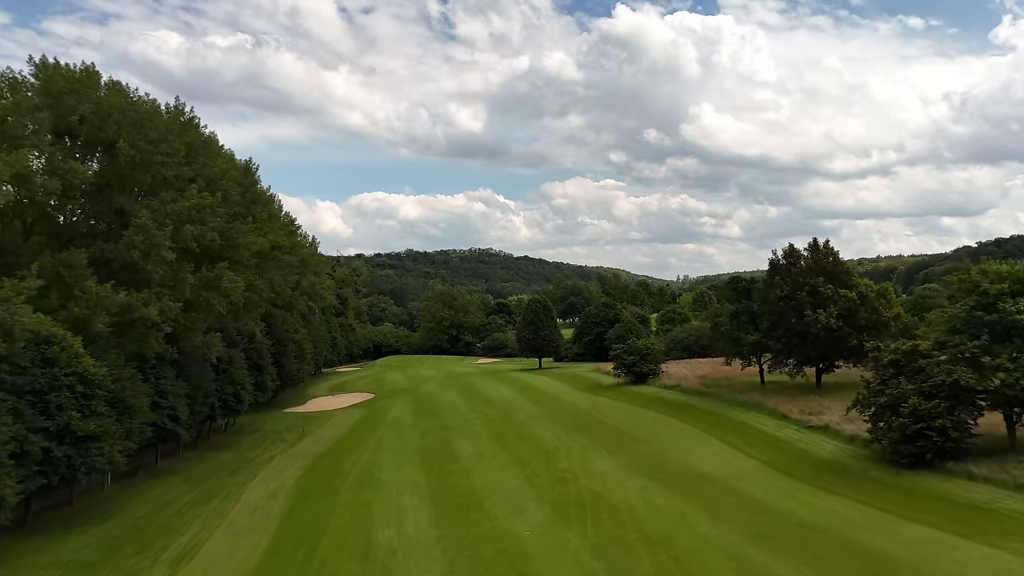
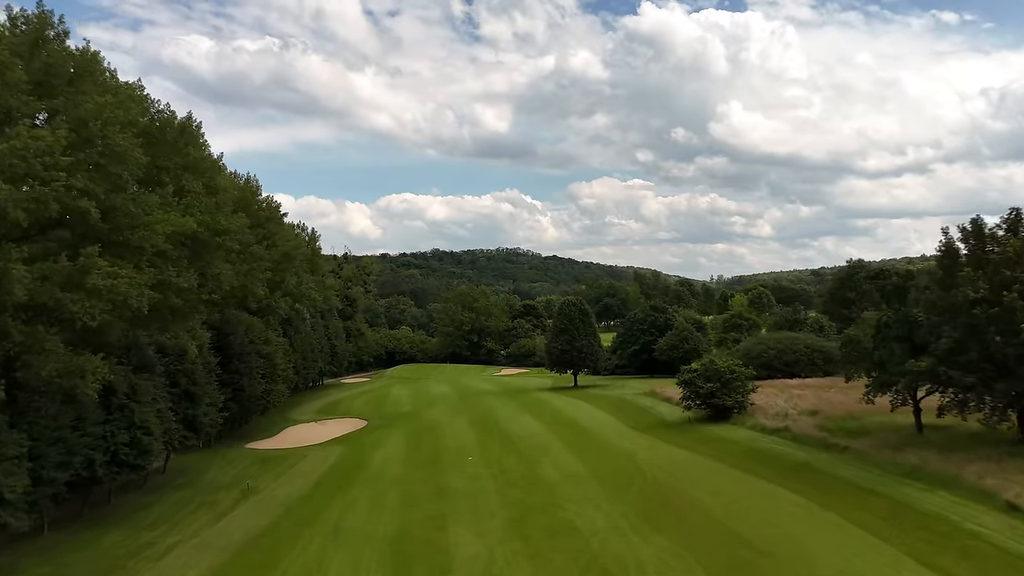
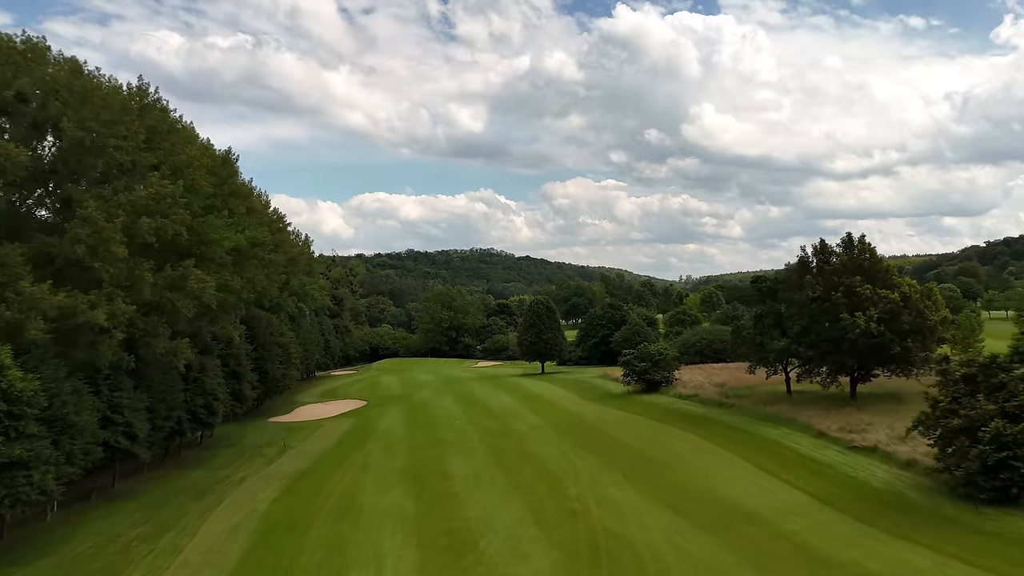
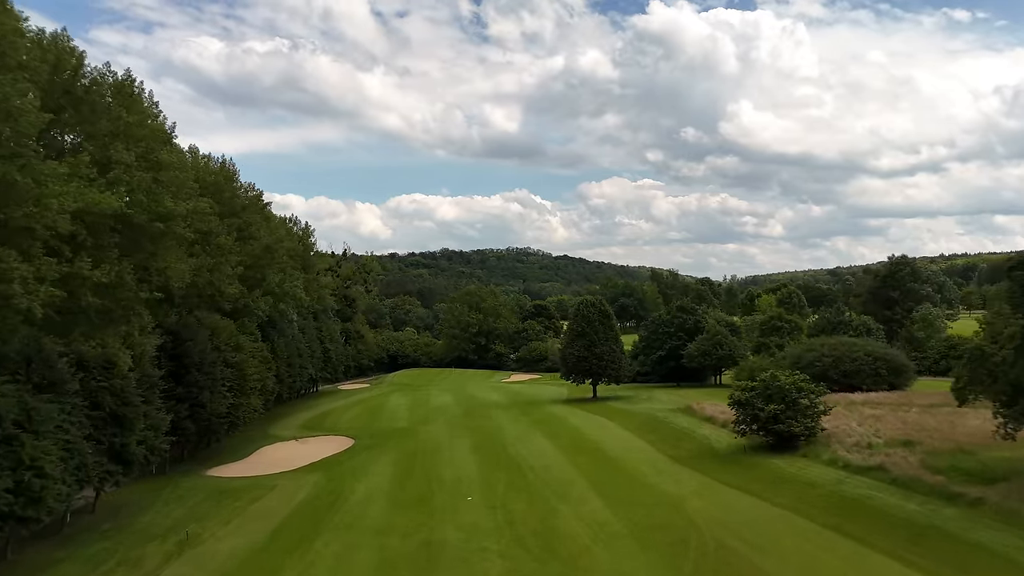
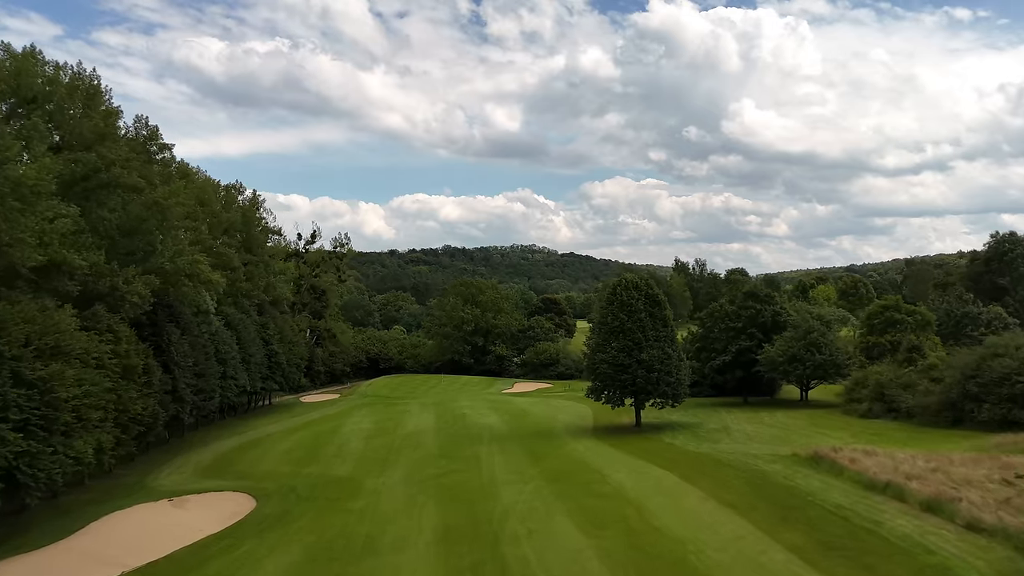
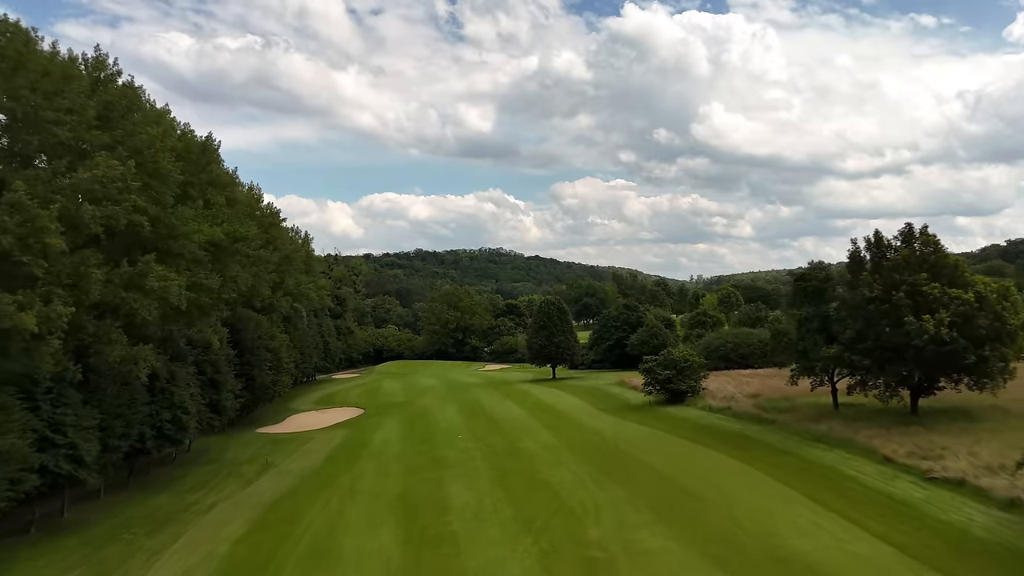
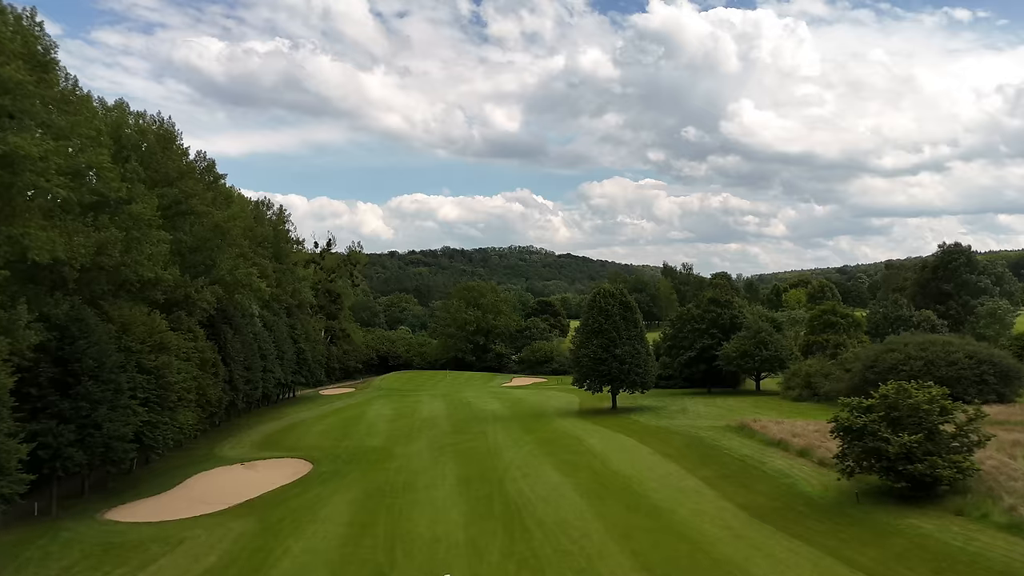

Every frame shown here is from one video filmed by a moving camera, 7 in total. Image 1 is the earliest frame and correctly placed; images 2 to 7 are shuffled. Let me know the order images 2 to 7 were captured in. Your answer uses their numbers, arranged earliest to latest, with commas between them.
3, 6, 2, 4, 7, 5
